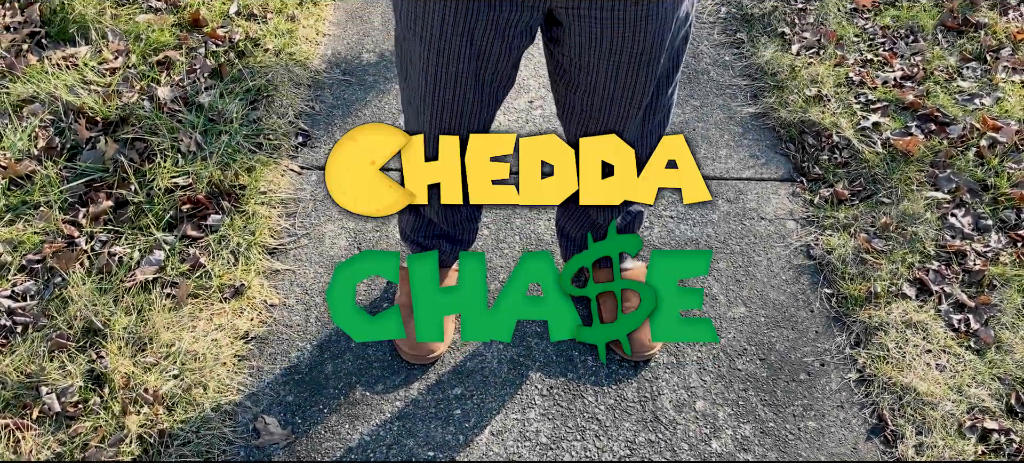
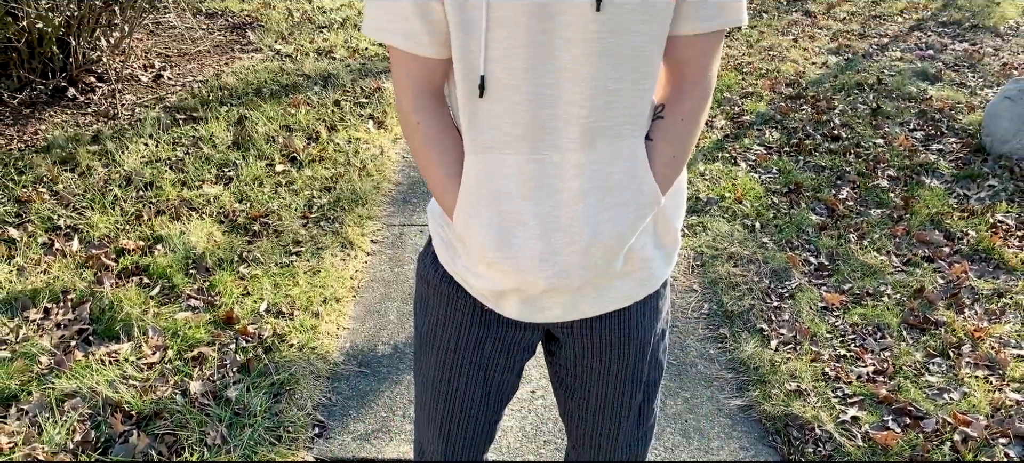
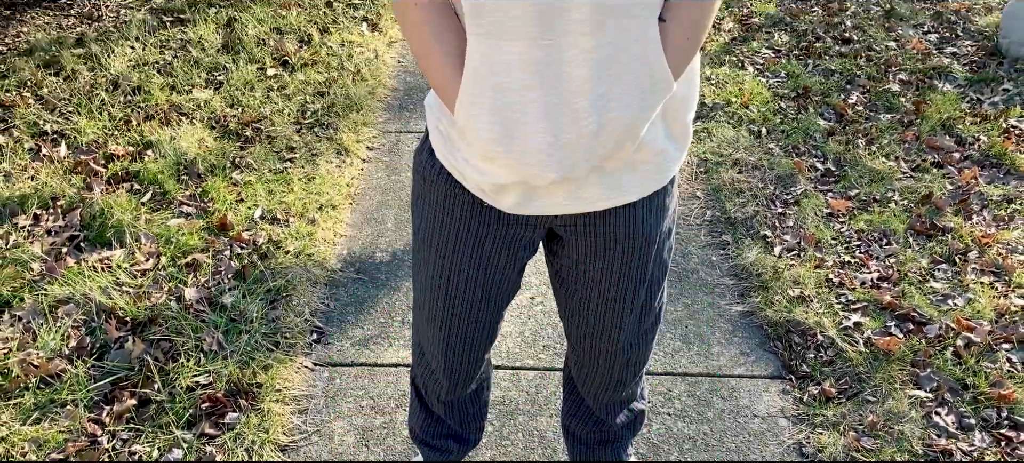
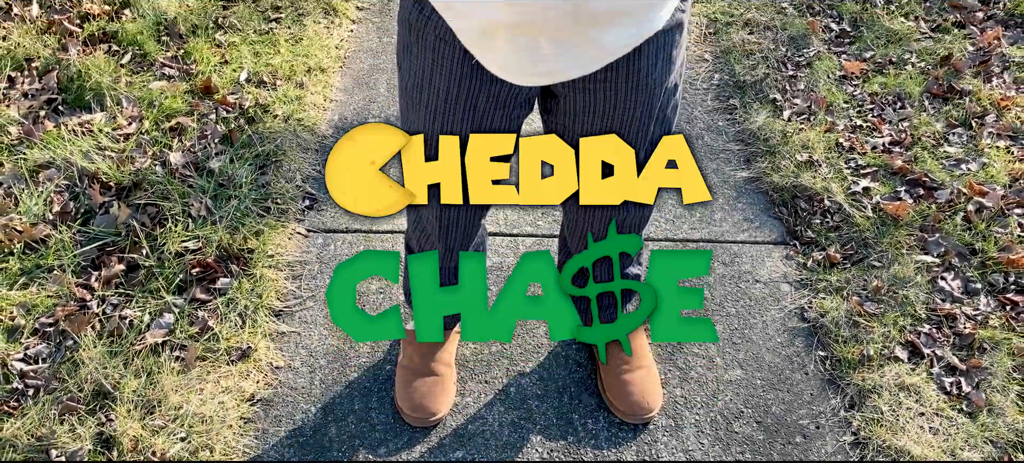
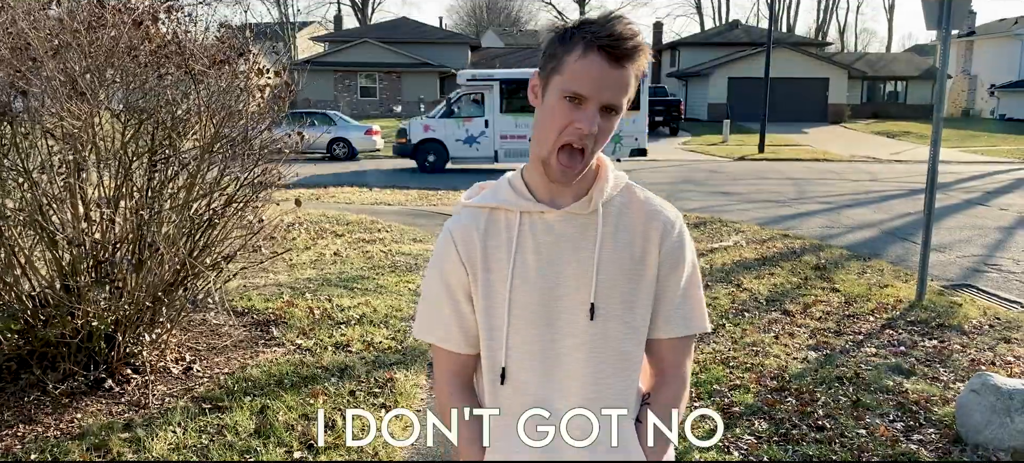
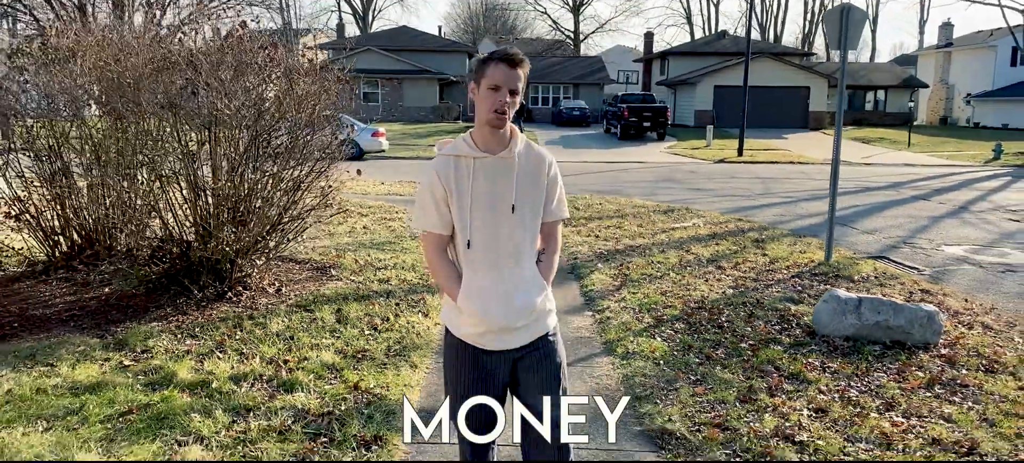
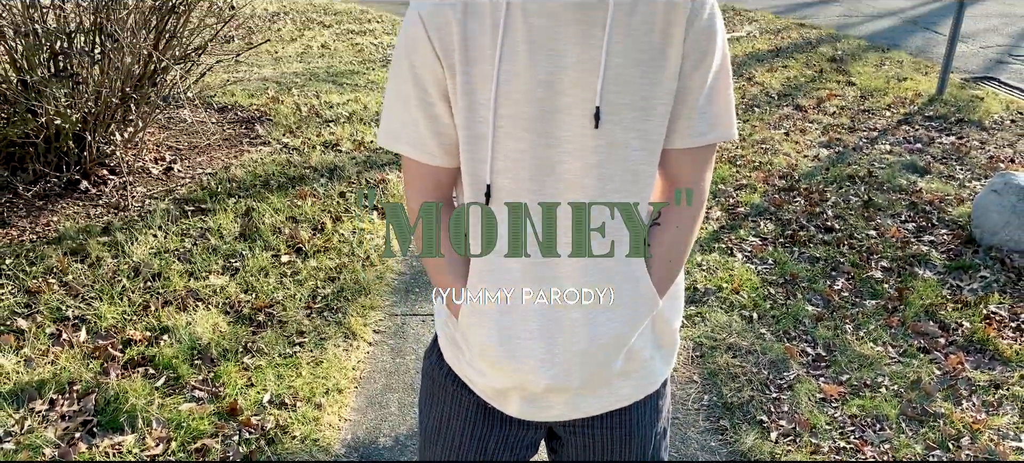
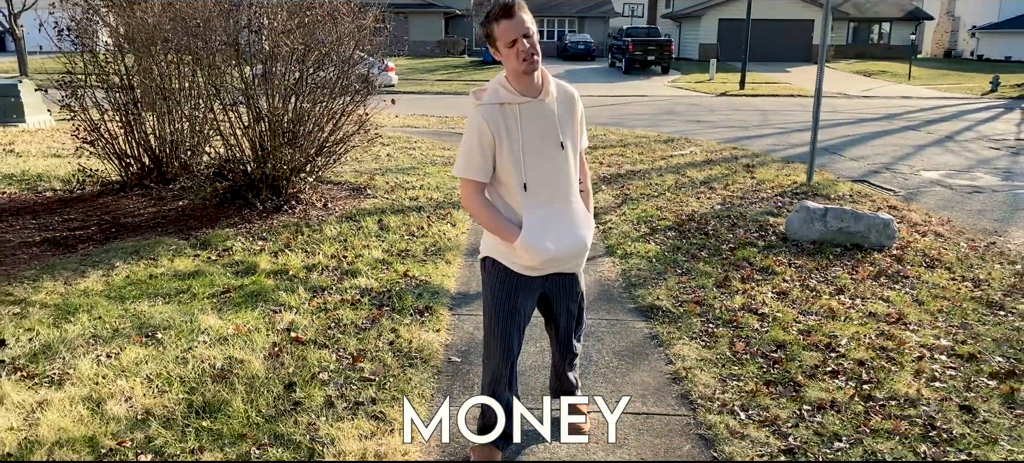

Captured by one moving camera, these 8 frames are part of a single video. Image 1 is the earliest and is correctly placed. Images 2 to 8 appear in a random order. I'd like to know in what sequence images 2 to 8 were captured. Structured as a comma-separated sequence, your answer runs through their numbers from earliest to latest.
4, 3, 2, 7, 5, 6, 8
